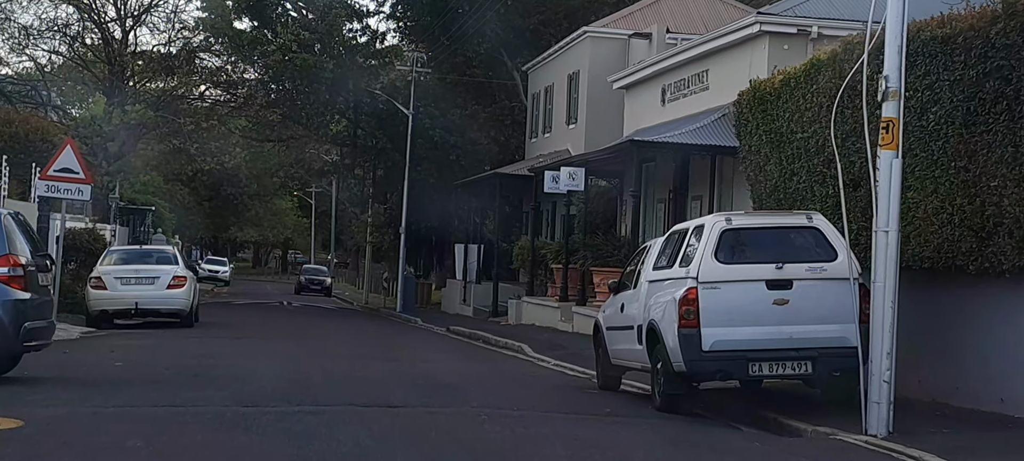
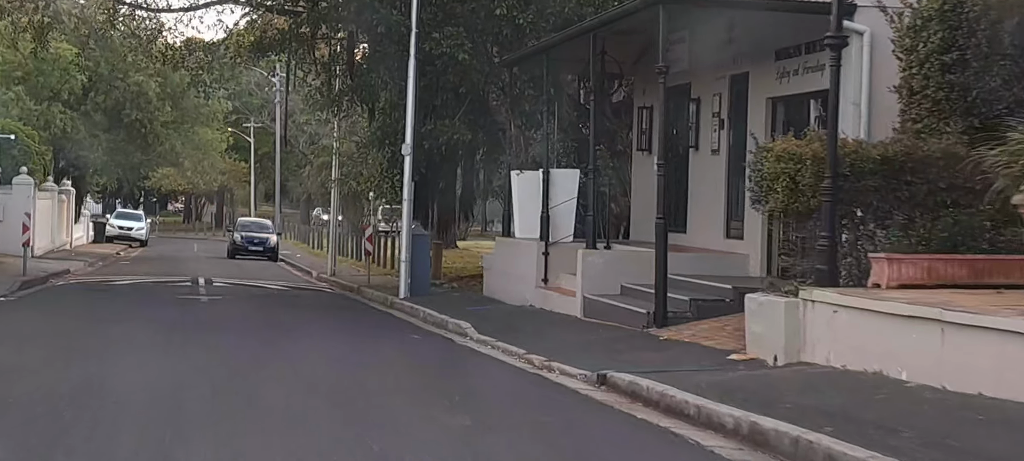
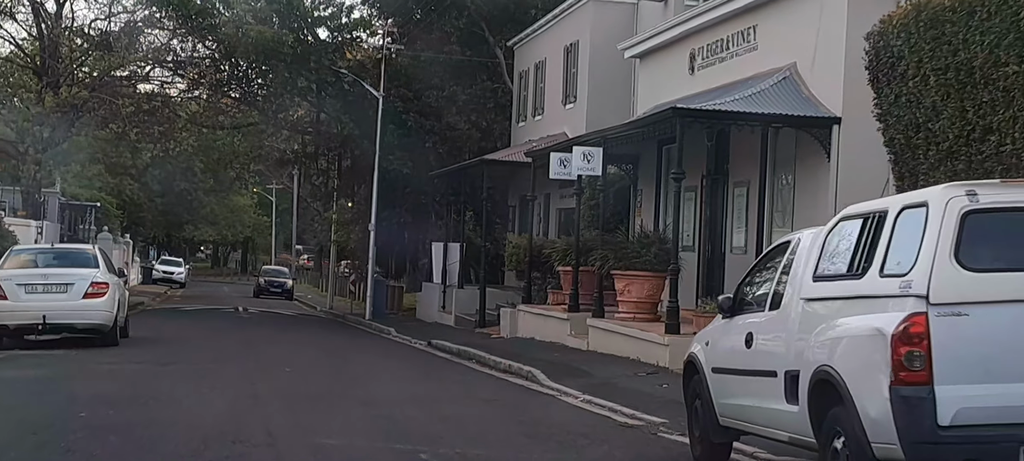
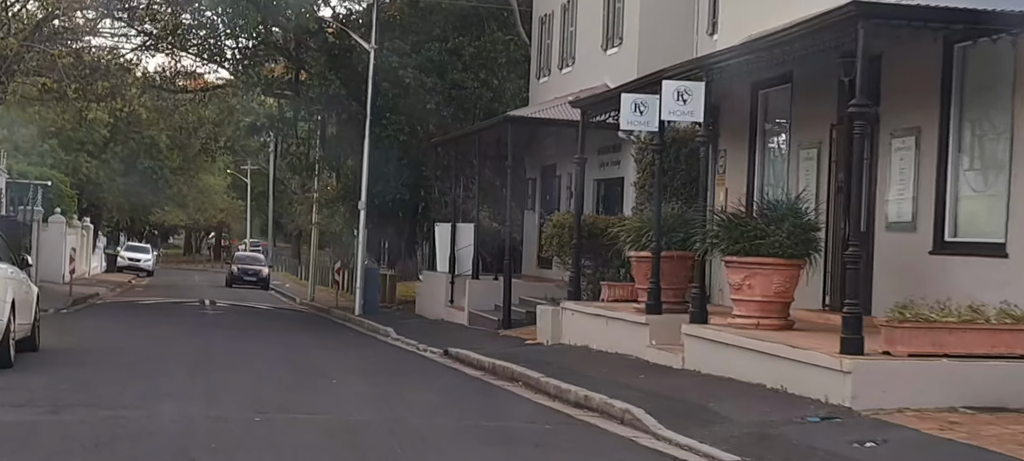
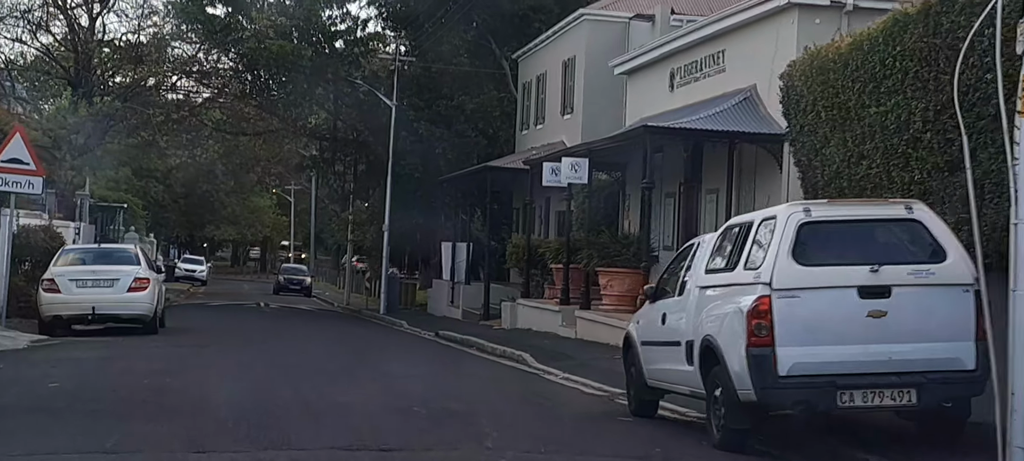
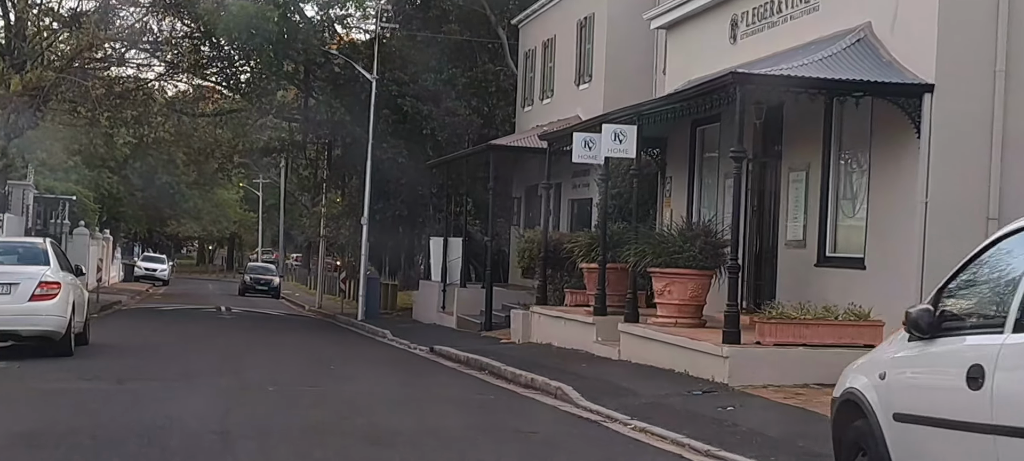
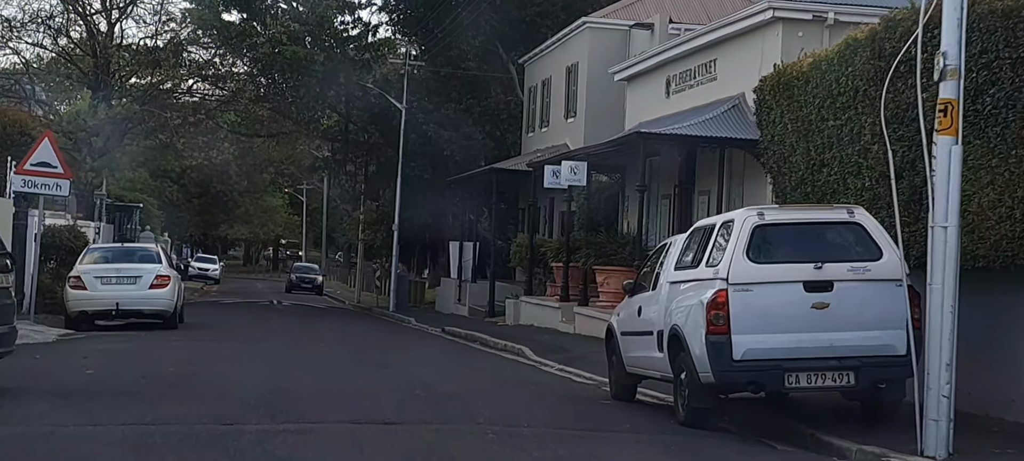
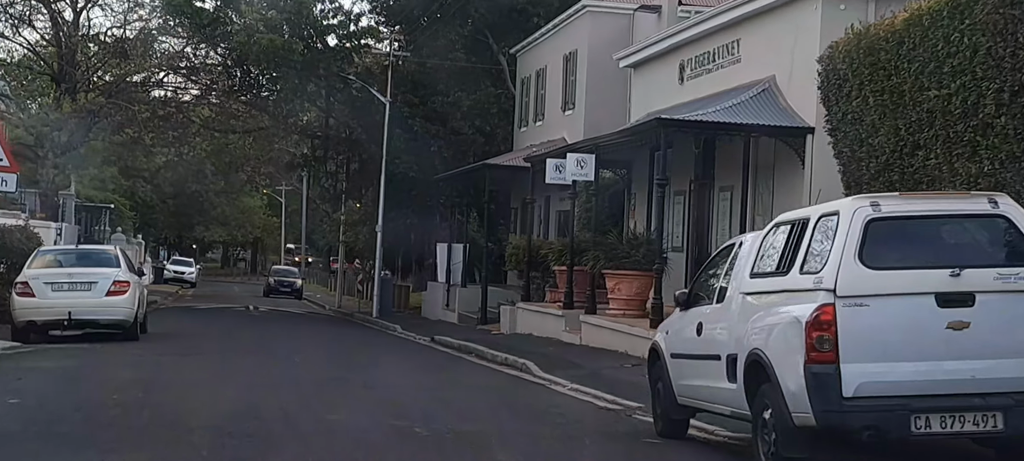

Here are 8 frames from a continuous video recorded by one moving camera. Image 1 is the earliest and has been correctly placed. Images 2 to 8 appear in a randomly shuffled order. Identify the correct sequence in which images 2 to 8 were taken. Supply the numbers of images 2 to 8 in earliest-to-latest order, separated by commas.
7, 5, 8, 3, 6, 4, 2
